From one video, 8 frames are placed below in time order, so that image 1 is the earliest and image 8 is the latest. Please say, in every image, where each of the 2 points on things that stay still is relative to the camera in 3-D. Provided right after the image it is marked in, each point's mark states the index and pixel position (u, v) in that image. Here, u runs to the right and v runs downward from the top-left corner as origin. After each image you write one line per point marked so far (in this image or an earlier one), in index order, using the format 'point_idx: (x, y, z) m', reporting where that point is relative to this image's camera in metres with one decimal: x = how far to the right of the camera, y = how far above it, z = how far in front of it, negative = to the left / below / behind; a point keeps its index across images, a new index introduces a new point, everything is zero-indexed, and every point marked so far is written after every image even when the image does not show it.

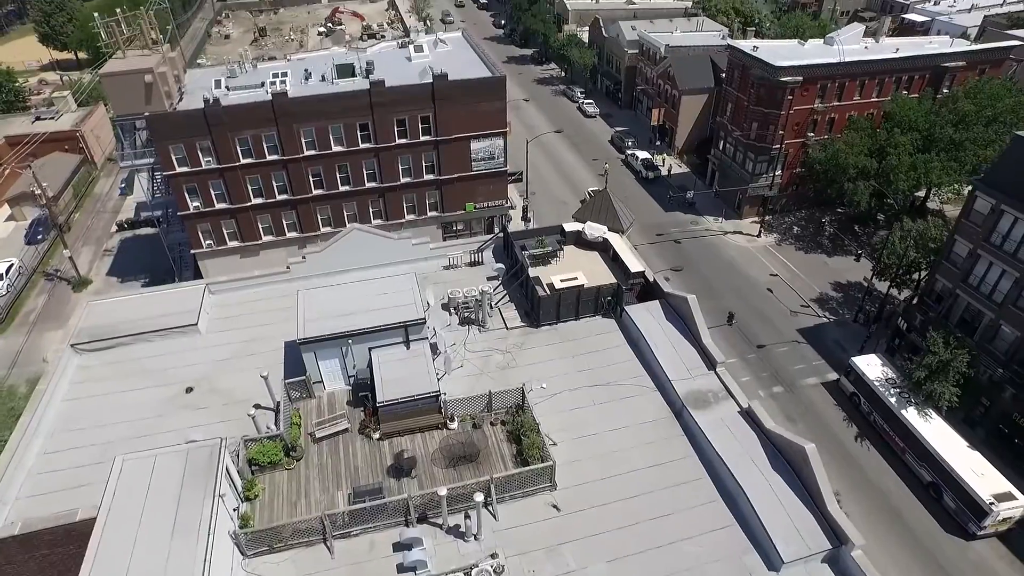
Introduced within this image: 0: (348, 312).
0: (-4.9, -0.8, +19.8) m
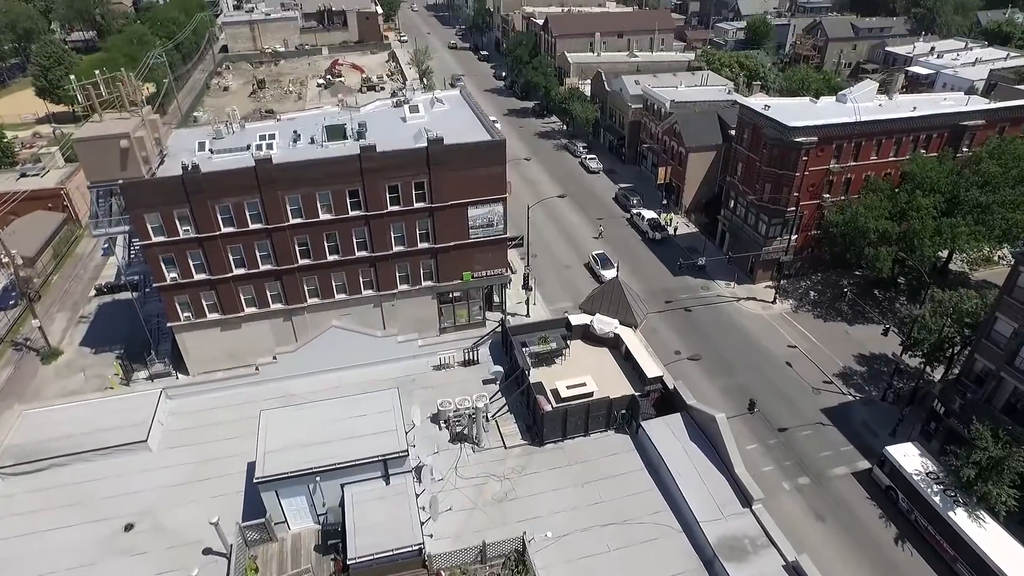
0: (-4.9, -3.9, +16.7) m
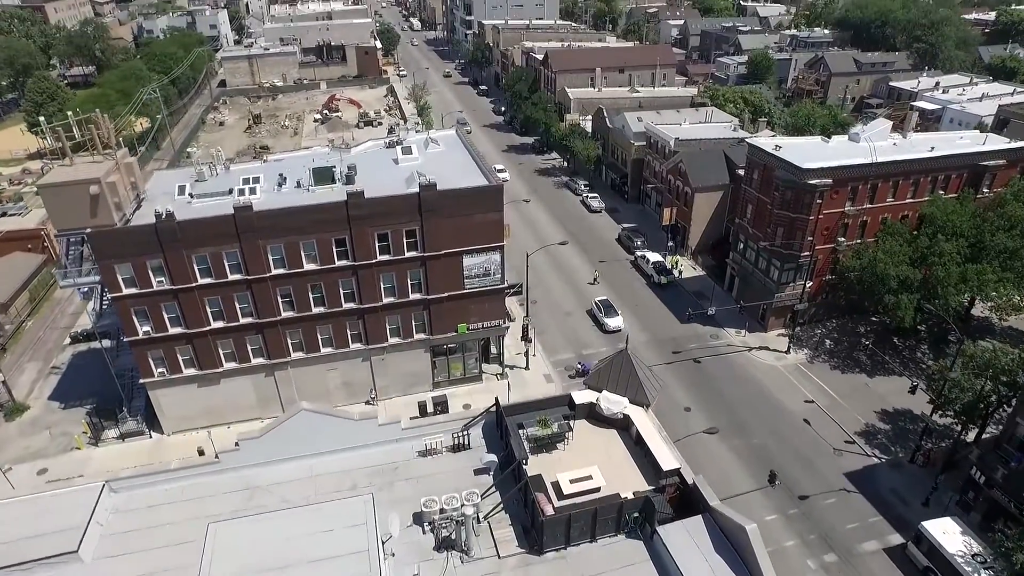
0: (-5.1, -5.8, +14.0) m
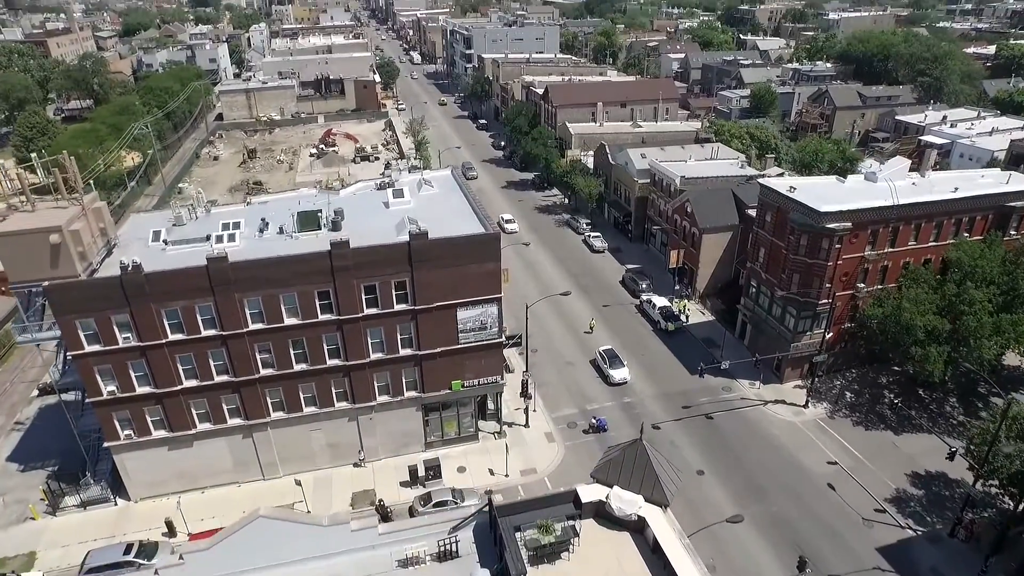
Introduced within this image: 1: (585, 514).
0: (-5.2, -7.6, +11.0) m
1: (+1.9, -6.0, +17.7) m
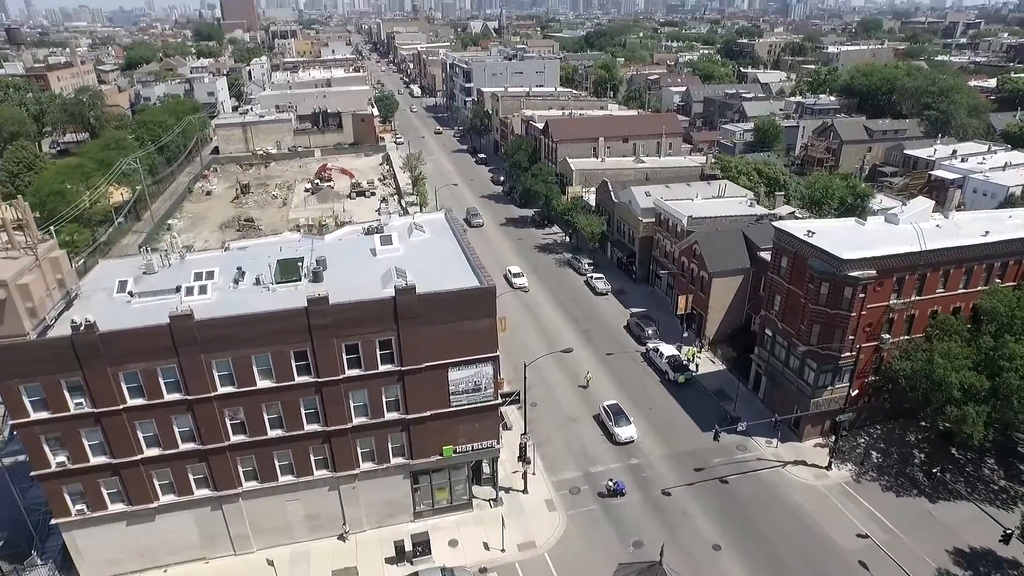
0: (-5.3, -9.2, +7.7) m
1: (+1.8, -7.9, +14.4) m
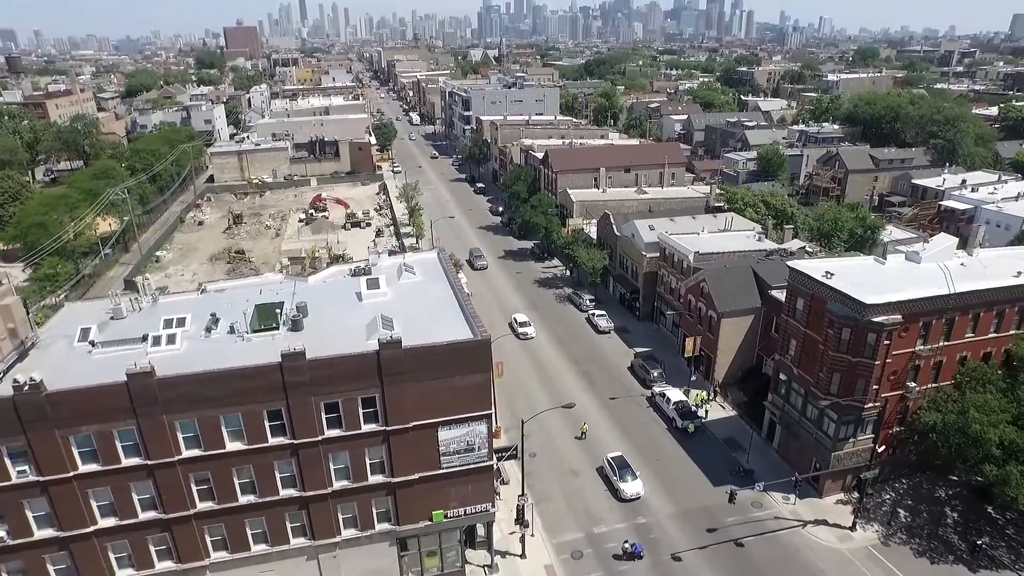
0: (-5.5, -10.5, +4.8) m
1: (+1.6, -9.4, +11.6) m
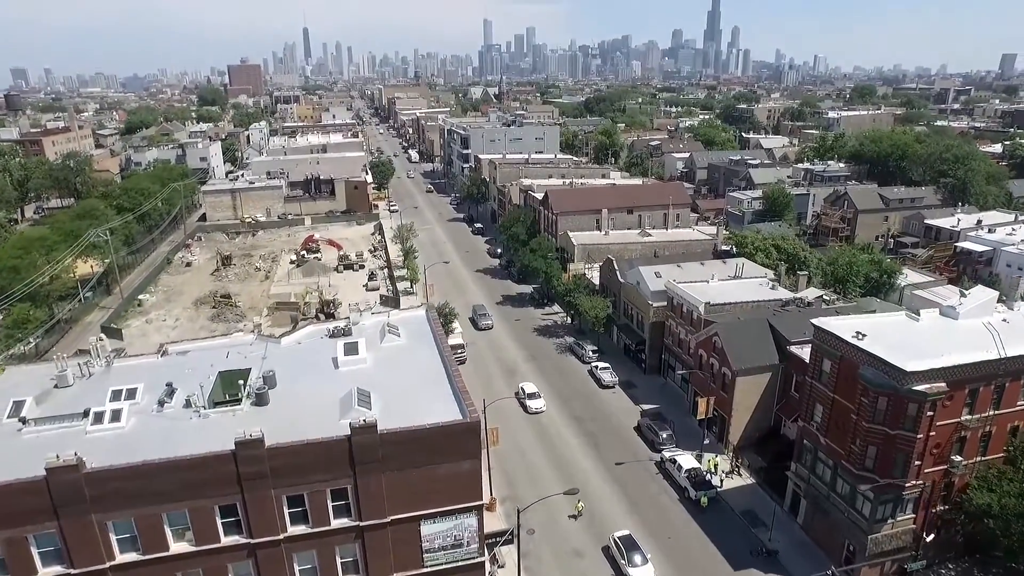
0: (-5.7, -11.9, +0.7) m
1: (+1.4, -11.2, +7.6) m
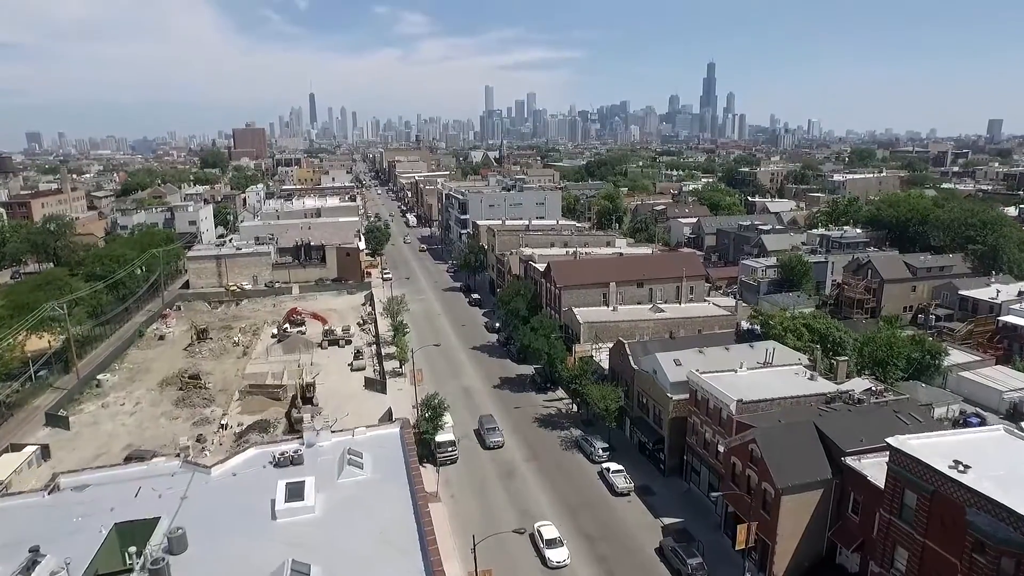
0: (-5.9, -13.3, -7.1) m
1: (+1.2, -13.2, -0.2) m
